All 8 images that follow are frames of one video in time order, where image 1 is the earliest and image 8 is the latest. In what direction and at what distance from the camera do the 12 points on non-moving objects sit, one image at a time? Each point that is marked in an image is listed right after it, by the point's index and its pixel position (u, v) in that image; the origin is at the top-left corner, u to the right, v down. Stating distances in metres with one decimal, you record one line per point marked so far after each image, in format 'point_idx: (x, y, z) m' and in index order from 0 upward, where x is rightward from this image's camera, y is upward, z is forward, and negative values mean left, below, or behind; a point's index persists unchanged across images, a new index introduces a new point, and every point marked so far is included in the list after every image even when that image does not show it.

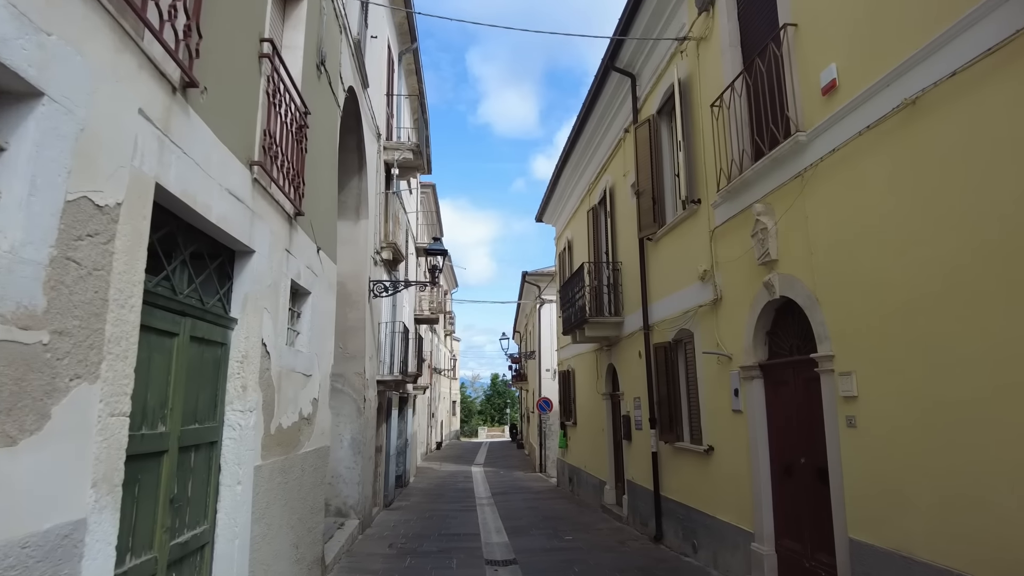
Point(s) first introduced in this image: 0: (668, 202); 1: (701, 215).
0: (+2.0, +1.1, +8.5) m
1: (+2.1, +0.8, +7.1) m
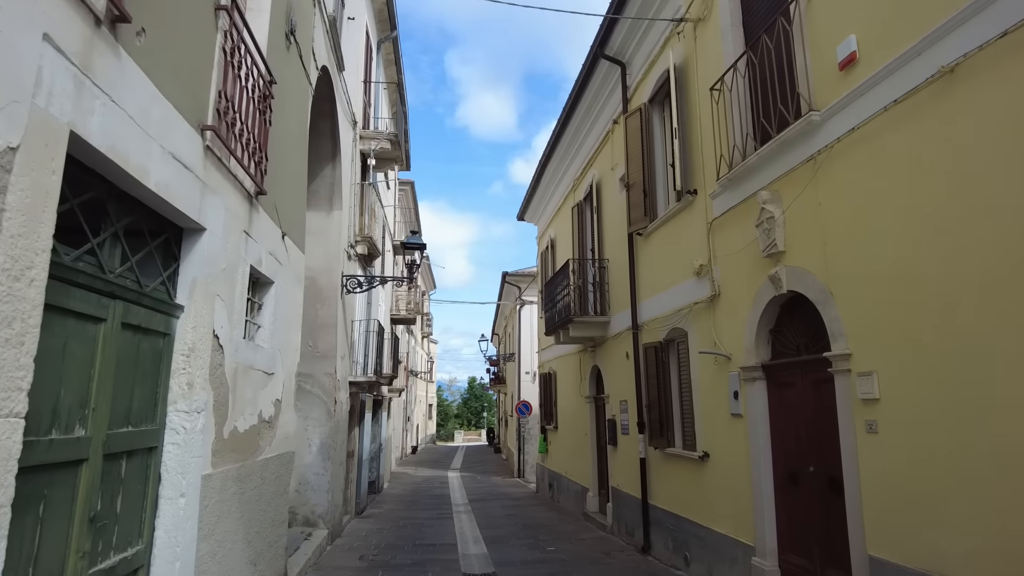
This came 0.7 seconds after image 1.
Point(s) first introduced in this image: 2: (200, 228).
0: (+1.8, +1.2, +8.1) m
1: (+1.9, +0.8, +6.7) m
2: (-1.8, +0.3, +3.8) m
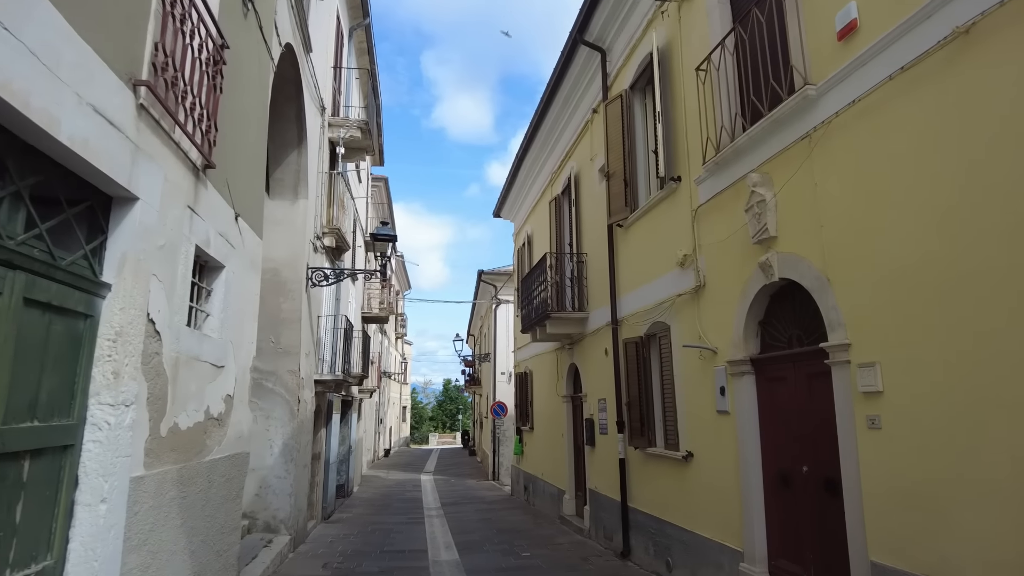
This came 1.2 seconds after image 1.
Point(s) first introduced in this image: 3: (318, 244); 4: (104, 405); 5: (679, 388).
0: (+1.5, +1.2, +7.7) m
1: (+1.7, +0.9, +6.4) m
2: (-1.9, +0.5, +3.3) m
3: (-3.0, +0.7, +10.0) m
4: (-2.0, -0.6, +3.2) m
5: (+1.6, -1.0, +6.3) m
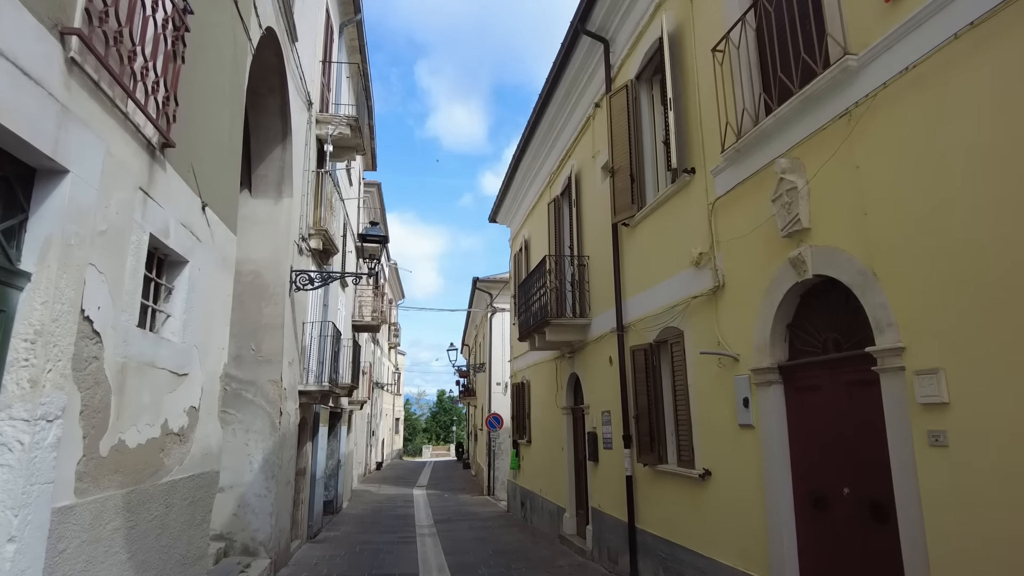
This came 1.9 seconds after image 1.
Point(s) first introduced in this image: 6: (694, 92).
0: (+1.5, +1.2, +7.2) m
1: (+1.6, +0.9, +5.9) m
2: (-1.9, +0.5, +2.8) m
3: (-3.0, +0.6, +9.4) m
4: (-2.0, -0.5, +2.6) m
5: (+1.6, -1.0, +5.8) m
6: (+1.7, +1.8, +6.0) m
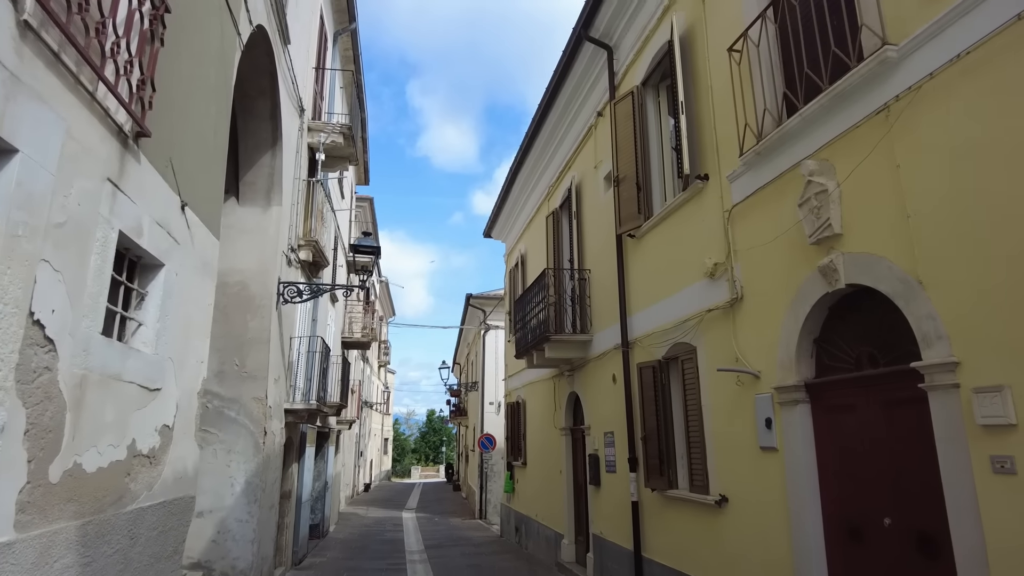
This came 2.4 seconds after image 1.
0: (+1.5, +1.0, +6.9) m
1: (+1.7, +0.8, +5.5) m
2: (-1.9, +0.5, +2.4) m
3: (-3.0, +0.4, +9.0) m
4: (-1.9, -0.5, +2.2) m
5: (+1.6, -1.1, +5.4) m
6: (+1.7, +1.7, +5.7) m
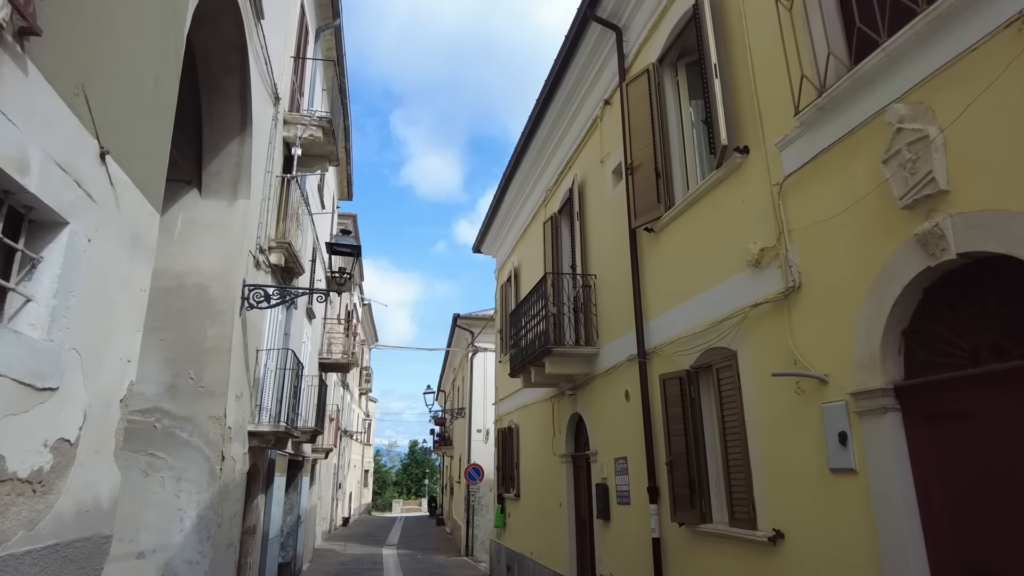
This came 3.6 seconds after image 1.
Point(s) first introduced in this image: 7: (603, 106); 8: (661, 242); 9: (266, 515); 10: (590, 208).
0: (+1.5, +1.0, +6.1) m
1: (+1.7, +0.9, +4.7) m
2: (-1.7, +0.7, +1.5) m
3: (-3.1, +0.3, +8.0) m
4: (-1.8, -0.3, +1.2) m
5: (+1.7, -1.0, +4.5) m
6: (+1.7, +1.7, +4.9) m
7: (+1.1, +2.2, +7.8) m
8: (+1.4, +0.4, +6.1) m
9: (-3.5, -3.2, +9.3) m
10: (+1.0, +1.0, +8.2) m
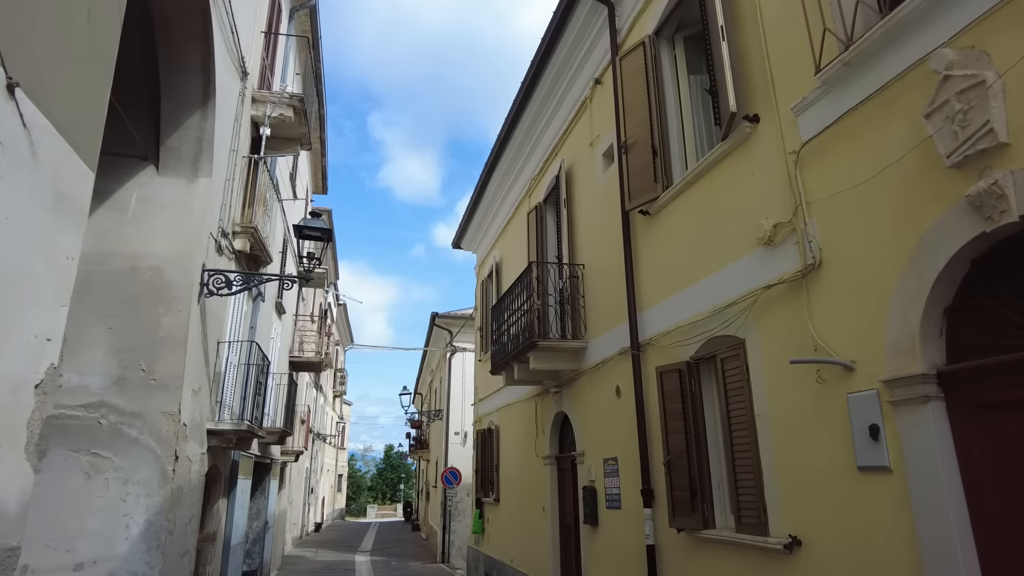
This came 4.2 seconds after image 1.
0: (+1.4, +1.2, +5.6) m
1: (+1.6, +1.0, +4.3) m
2: (-1.7, +0.9, +0.9) m
3: (-3.3, +0.5, +7.4) m
4: (-1.7, -0.1, +0.6) m
5: (+1.6, -0.9, +4.0) m
6: (+1.7, +1.8, +4.4) m
7: (+0.9, +2.3, +7.4) m
8: (+1.3, +0.5, +5.7) m
9: (-3.8, -3.1, +8.7) m
10: (+0.8, +1.1, +7.8) m
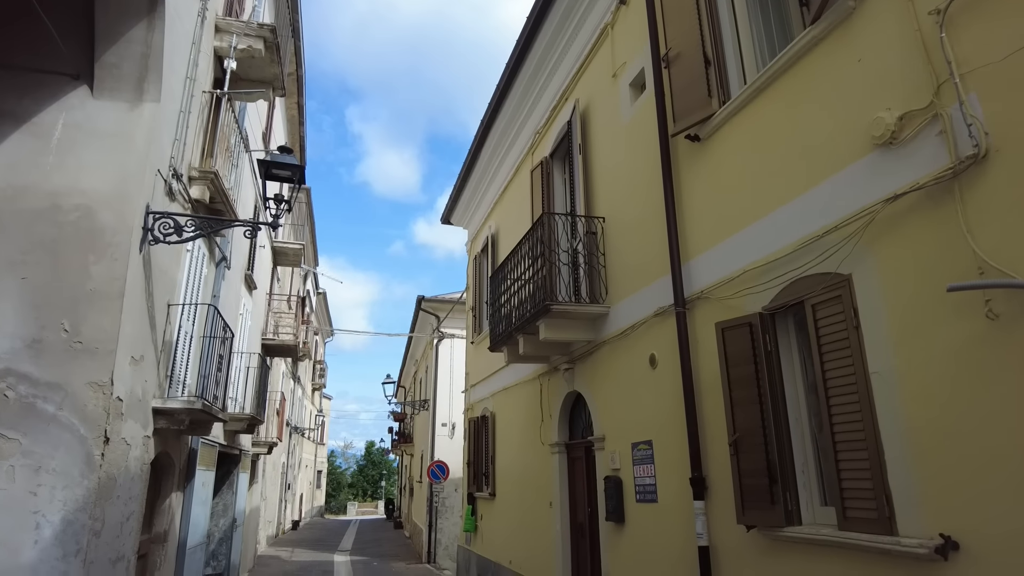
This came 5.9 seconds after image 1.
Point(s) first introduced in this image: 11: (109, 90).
0: (+1.5, +1.6, +4.6) m
1: (+1.8, +1.4, +3.2) m
2: (-1.5, +1.3, -0.2) m
3: (-3.2, +0.9, +6.2) m
4: (-1.5, +0.3, -0.5) m
5: (+1.7, -0.5, +3.0) m
6: (+1.8, +2.3, +3.4) m
7: (+1.0, +2.7, +6.3) m
8: (+1.4, +1.0, +4.6) m
9: (-3.7, -2.6, +7.4) m
10: (+0.9, +1.5, +6.7) m
11: (-3.4, +1.7, +5.5) m
